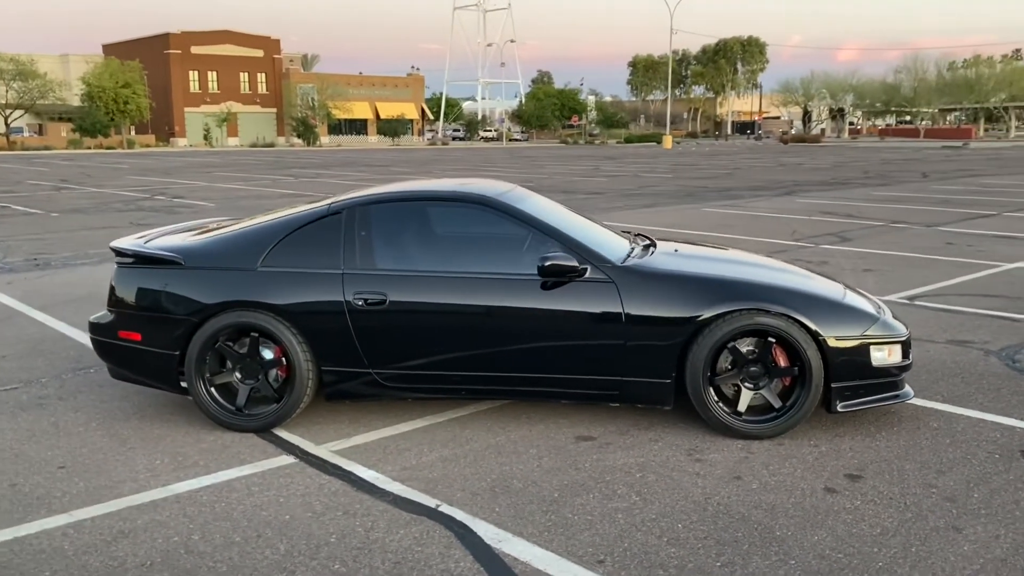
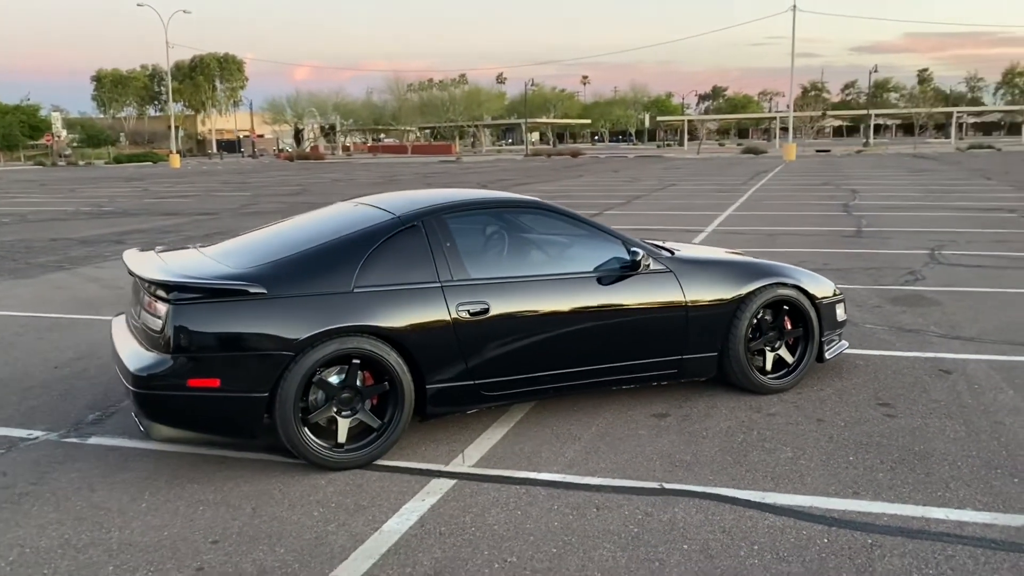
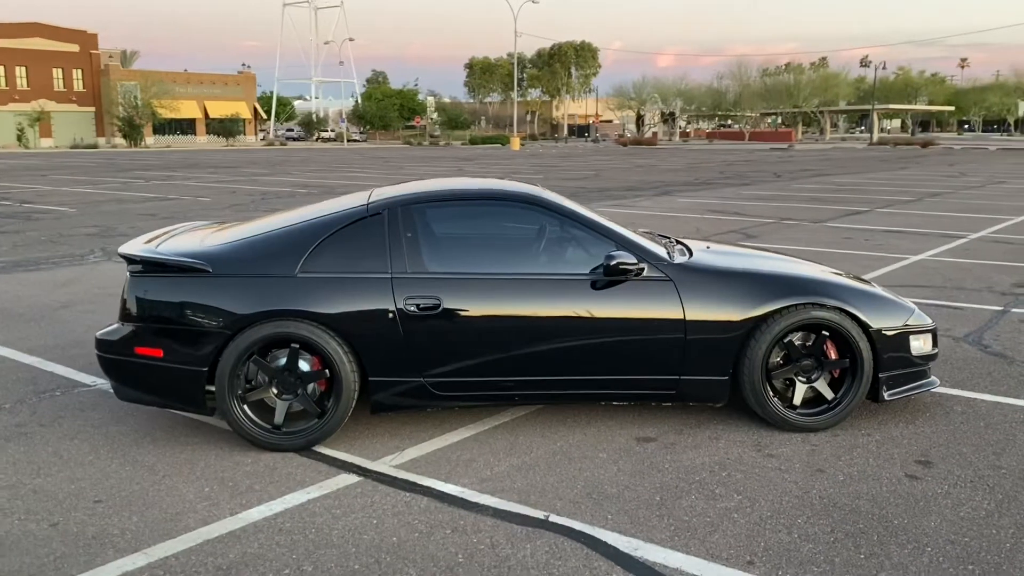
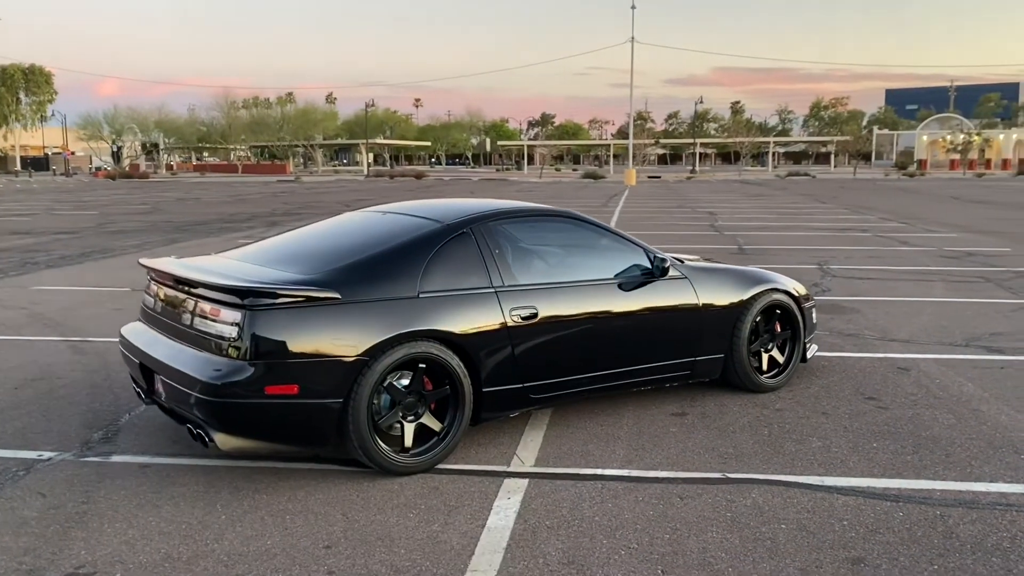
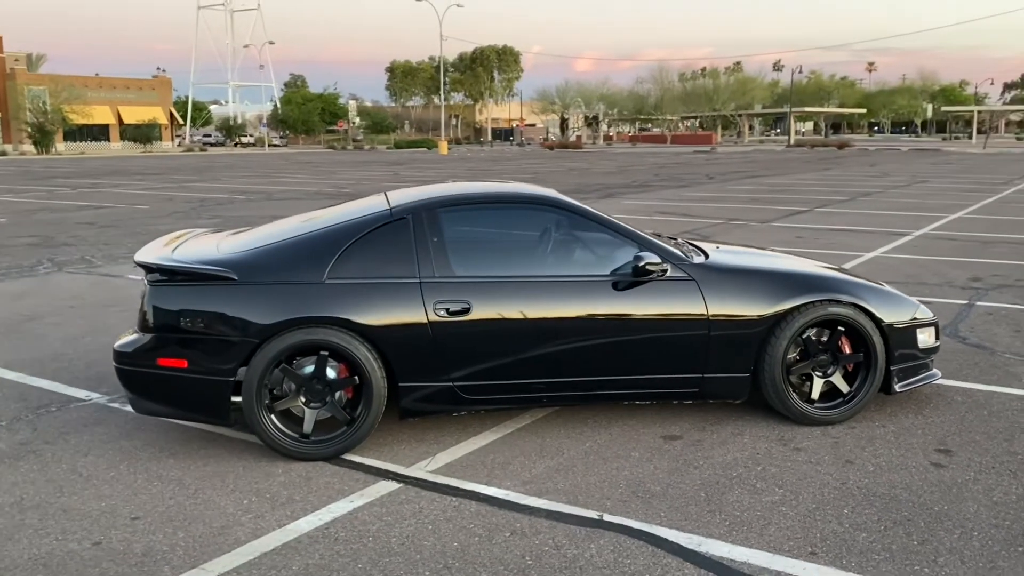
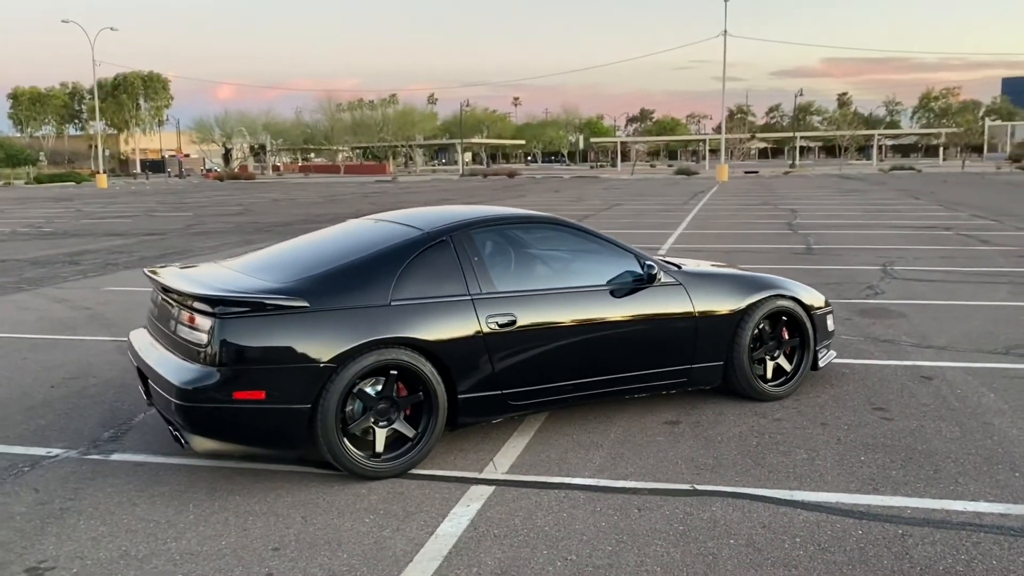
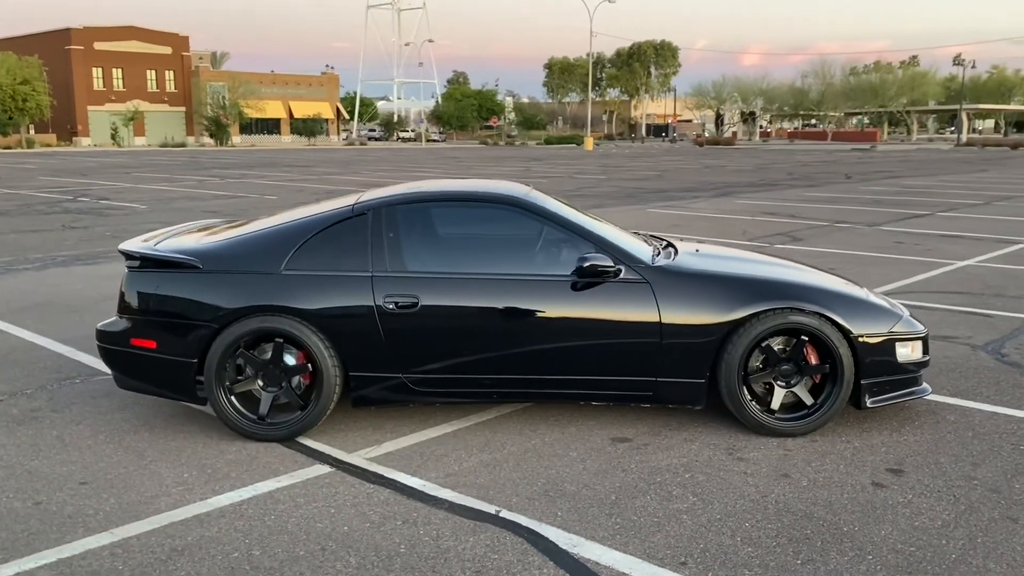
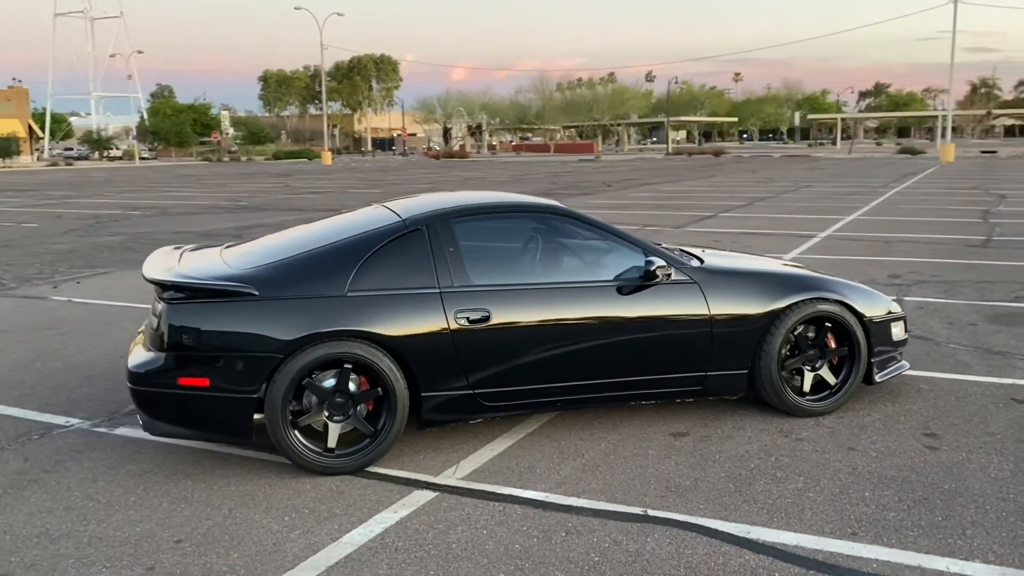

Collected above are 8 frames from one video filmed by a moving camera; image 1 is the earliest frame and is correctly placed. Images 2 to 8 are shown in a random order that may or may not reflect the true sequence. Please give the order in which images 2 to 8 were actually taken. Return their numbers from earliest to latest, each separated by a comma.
7, 3, 5, 8, 2, 6, 4
